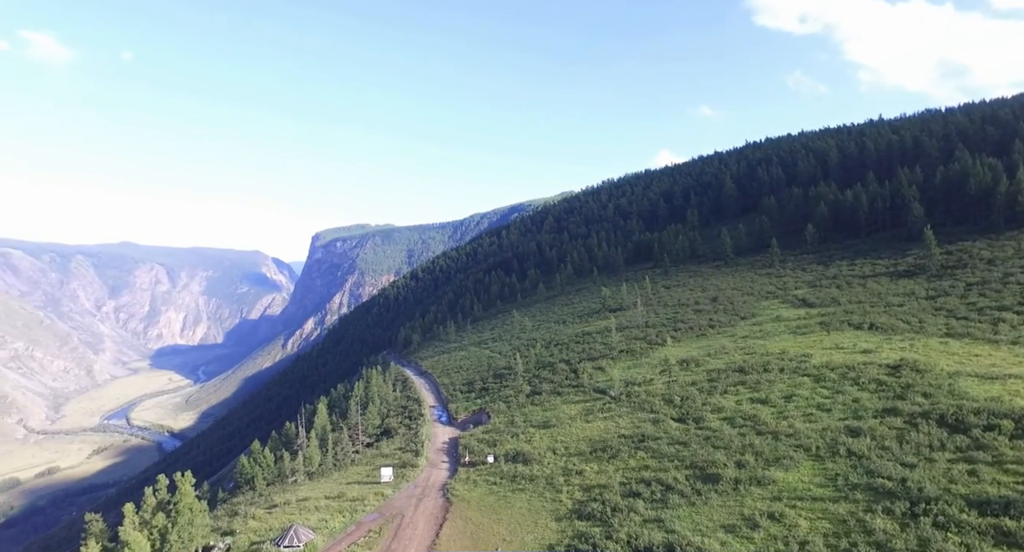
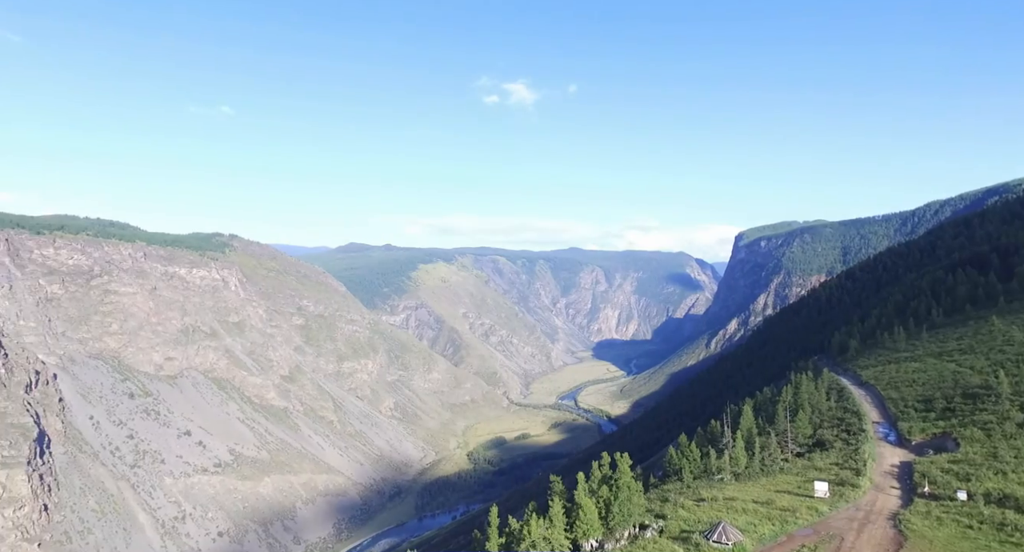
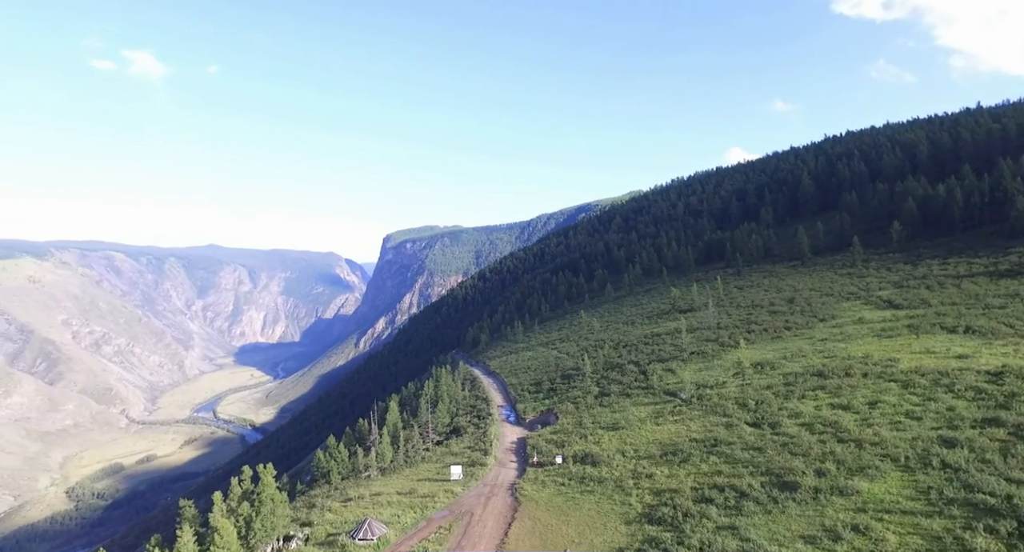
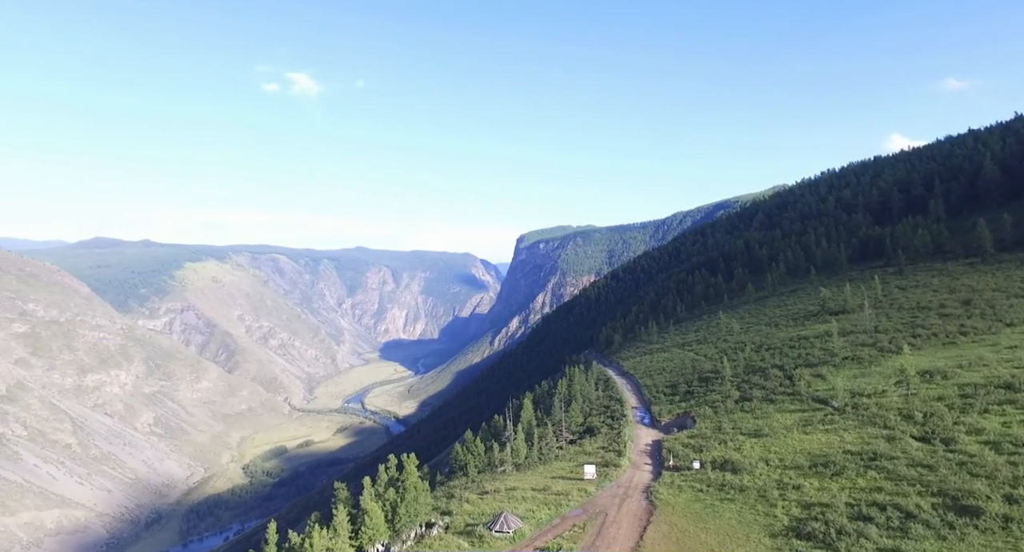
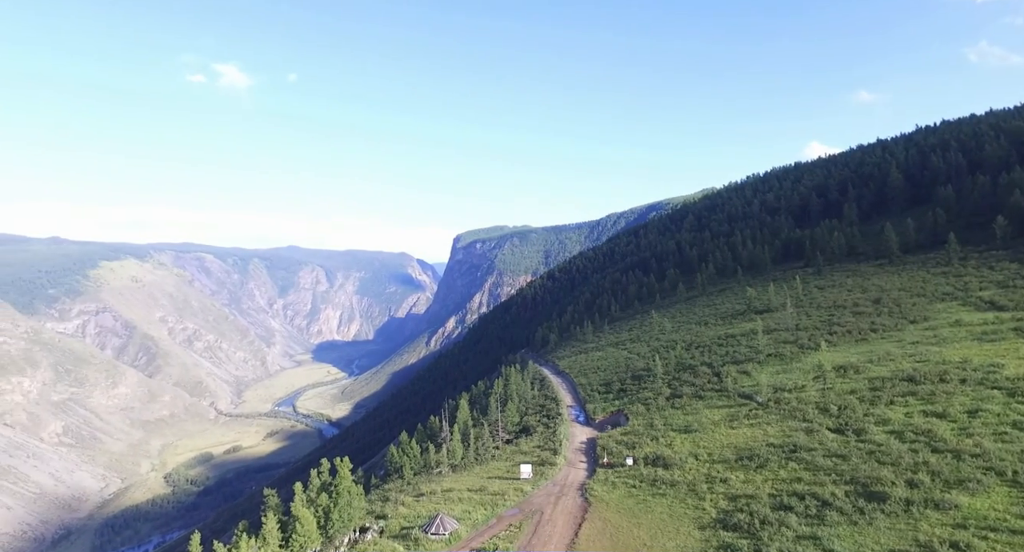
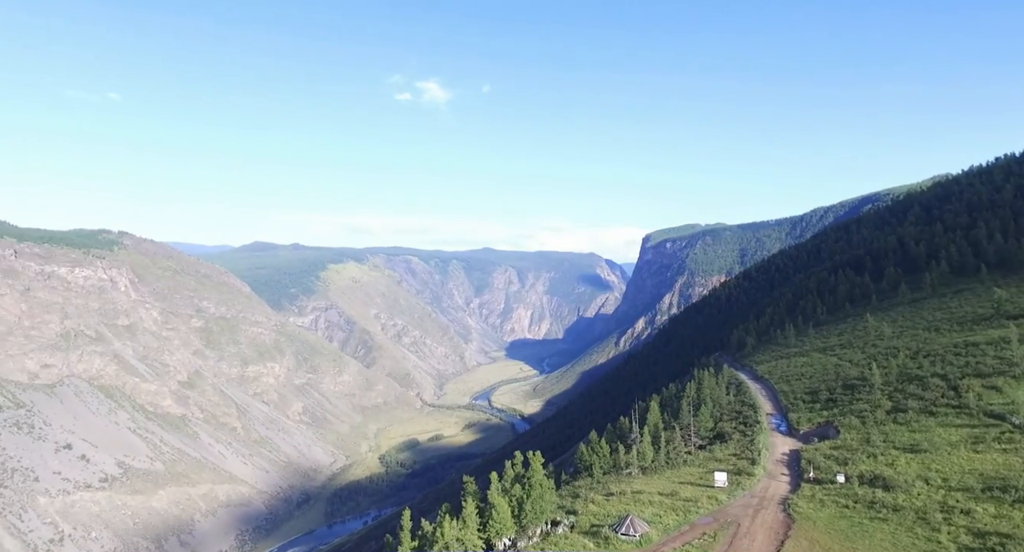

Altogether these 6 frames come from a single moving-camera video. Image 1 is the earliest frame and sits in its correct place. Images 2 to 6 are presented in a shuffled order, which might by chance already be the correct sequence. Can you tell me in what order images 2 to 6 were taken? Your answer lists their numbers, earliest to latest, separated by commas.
3, 5, 4, 6, 2
